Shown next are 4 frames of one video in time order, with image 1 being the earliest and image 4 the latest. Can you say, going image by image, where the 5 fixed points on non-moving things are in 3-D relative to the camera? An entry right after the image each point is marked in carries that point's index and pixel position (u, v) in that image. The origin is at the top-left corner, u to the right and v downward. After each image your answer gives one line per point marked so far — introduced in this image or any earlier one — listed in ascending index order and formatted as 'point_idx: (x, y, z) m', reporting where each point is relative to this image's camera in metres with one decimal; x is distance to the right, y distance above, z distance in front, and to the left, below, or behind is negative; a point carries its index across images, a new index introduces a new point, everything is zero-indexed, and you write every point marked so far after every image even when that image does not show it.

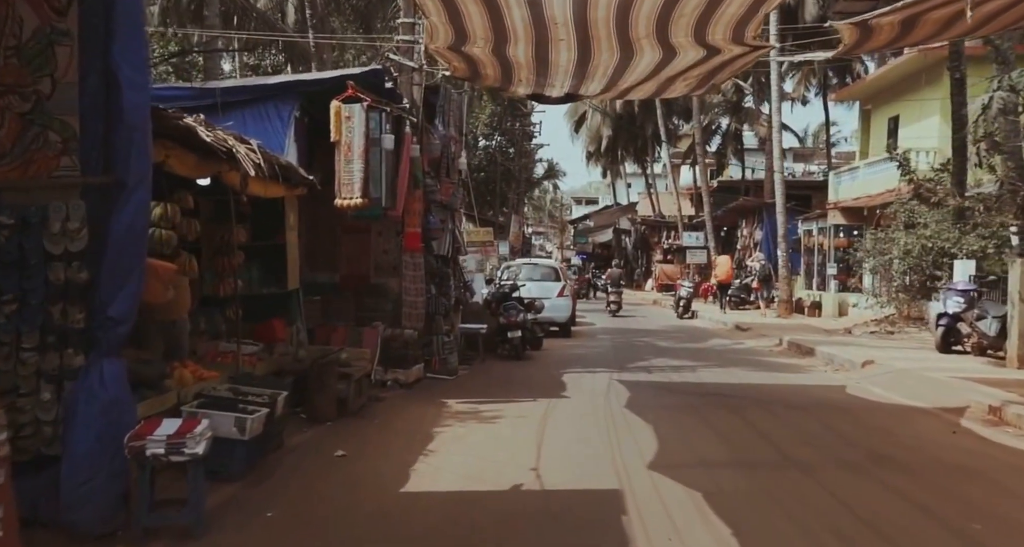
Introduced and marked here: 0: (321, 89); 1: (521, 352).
0: (-1.9, +1.8, +9.9) m
1: (+0.1, -1.2, +15.3) m
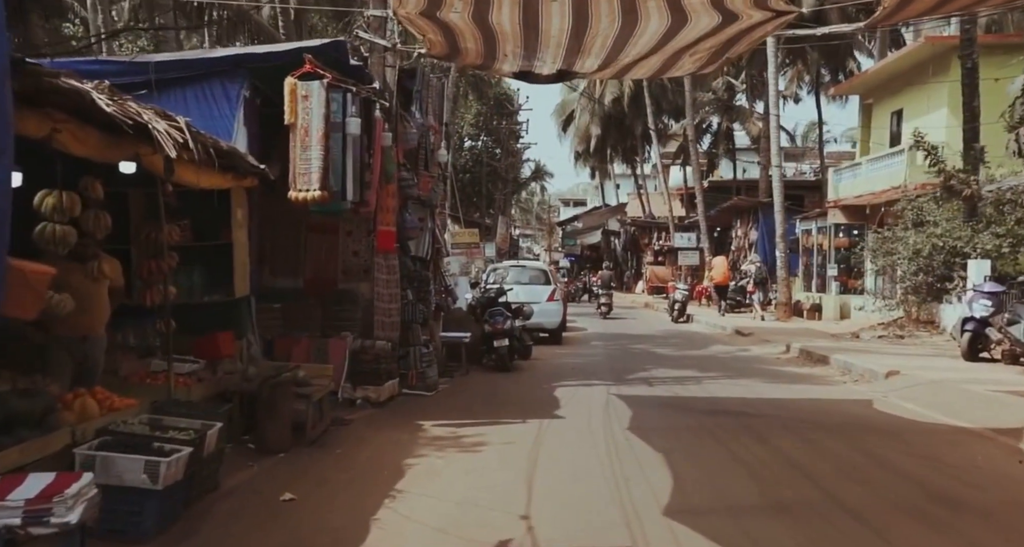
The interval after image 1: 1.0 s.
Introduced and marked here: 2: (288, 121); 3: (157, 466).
0: (-2.1, +1.8, +8.5) m
1: (-0.1, -1.3, +13.9) m
2: (-1.9, +1.3, +8.4) m
3: (-1.8, -1.0, +5.1) m
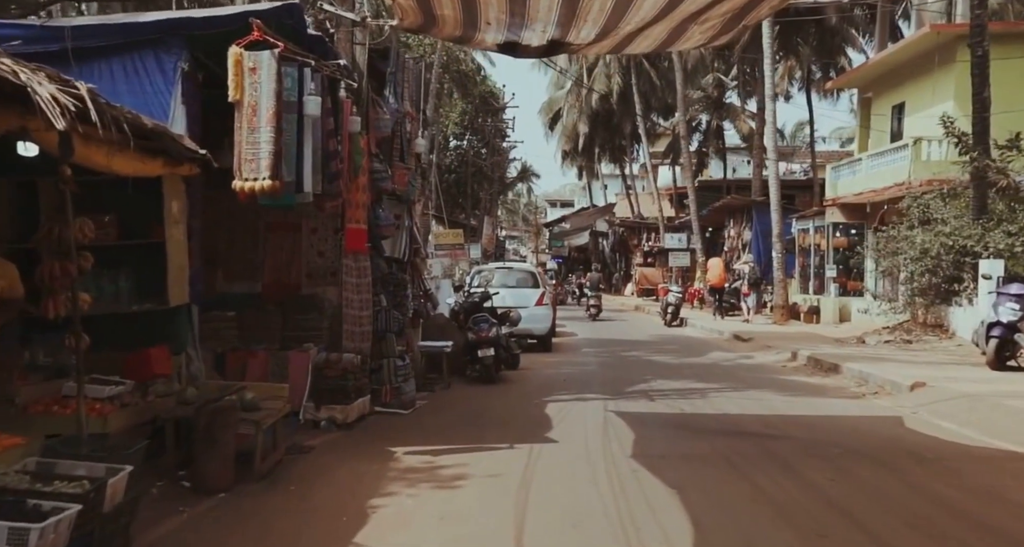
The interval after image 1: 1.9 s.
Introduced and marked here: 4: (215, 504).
0: (-2.2, +1.8, +7.3) m
1: (-0.2, -1.3, +12.7) m
2: (-2.0, +1.3, +7.1) m
3: (-1.9, -1.0, +3.9) m
4: (-1.8, -1.4, +6.1) m
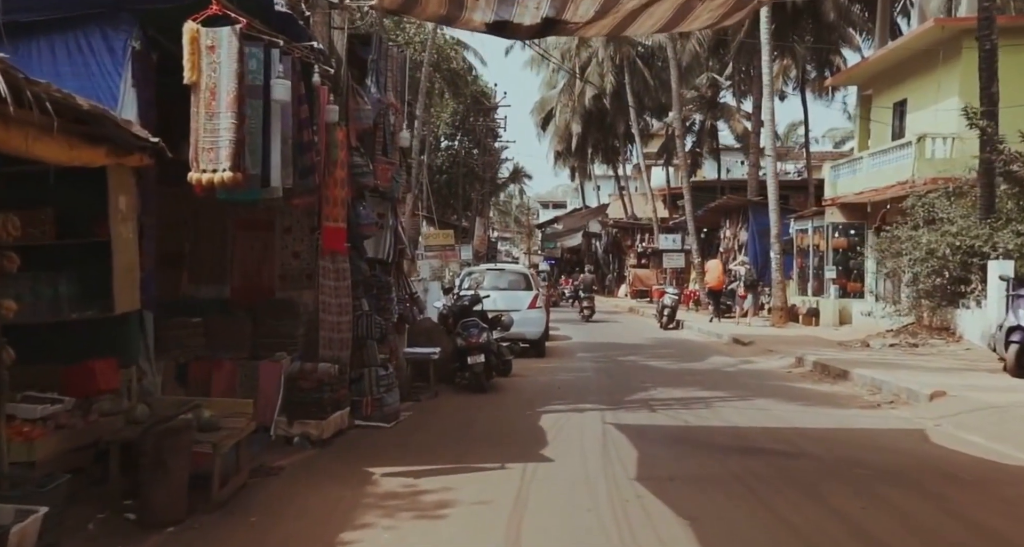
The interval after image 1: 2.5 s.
0: (-2.2, +1.8, +6.5) m
1: (-0.3, -1.3, +11.9) m
2: (-2.1, +1.2, +6.3) m
3: (-1.9, -1.0, +3.1) m
4: (-1.9, -1.4, +5.4) m
